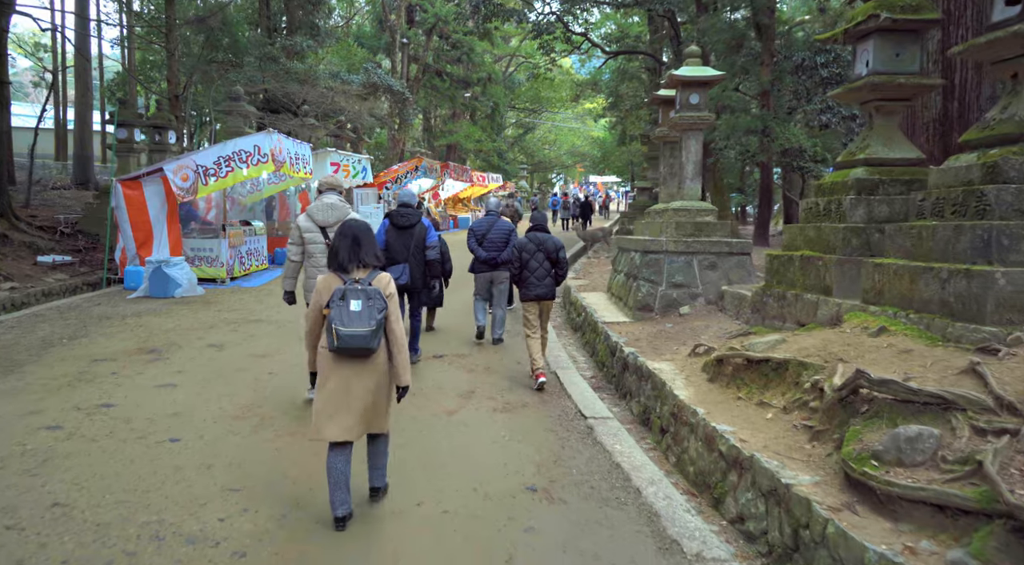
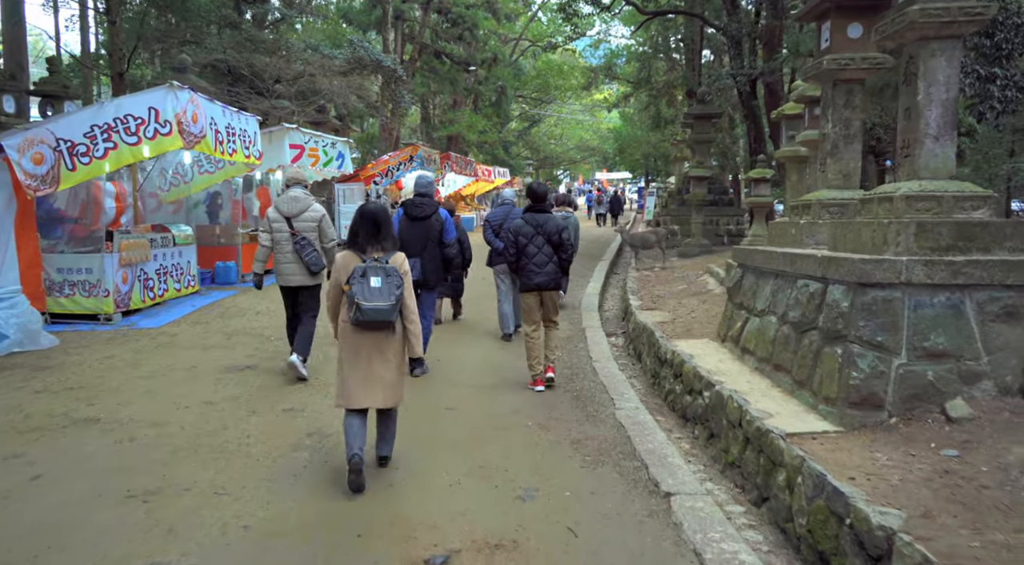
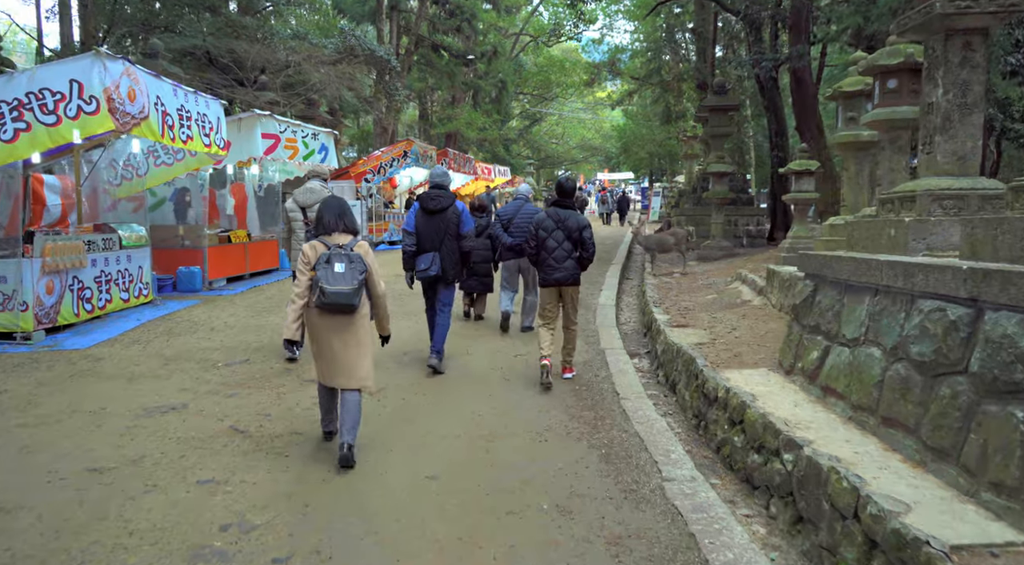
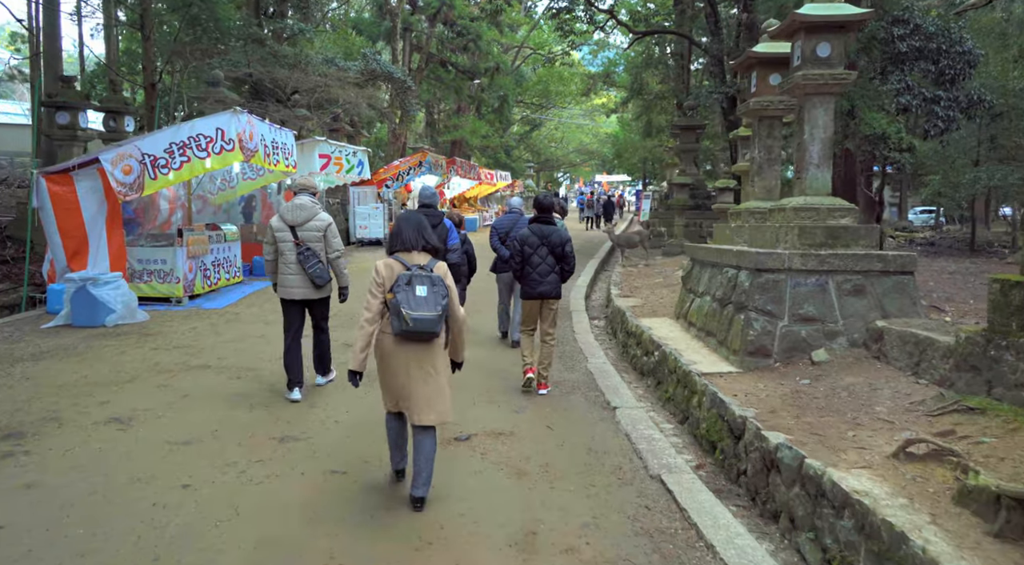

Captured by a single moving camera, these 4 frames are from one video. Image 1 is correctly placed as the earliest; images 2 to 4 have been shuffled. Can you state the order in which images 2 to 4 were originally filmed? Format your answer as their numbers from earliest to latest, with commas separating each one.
4, 2, 3
